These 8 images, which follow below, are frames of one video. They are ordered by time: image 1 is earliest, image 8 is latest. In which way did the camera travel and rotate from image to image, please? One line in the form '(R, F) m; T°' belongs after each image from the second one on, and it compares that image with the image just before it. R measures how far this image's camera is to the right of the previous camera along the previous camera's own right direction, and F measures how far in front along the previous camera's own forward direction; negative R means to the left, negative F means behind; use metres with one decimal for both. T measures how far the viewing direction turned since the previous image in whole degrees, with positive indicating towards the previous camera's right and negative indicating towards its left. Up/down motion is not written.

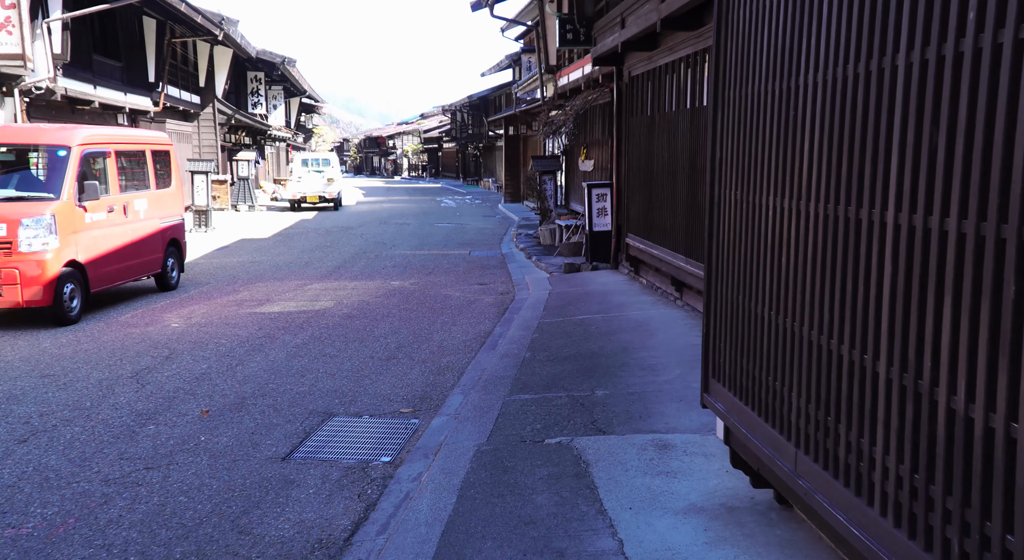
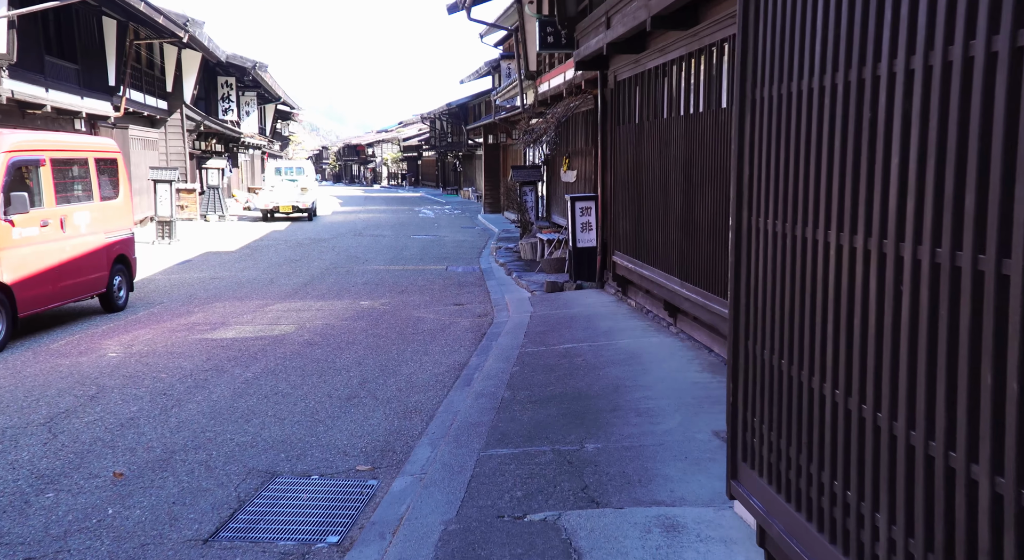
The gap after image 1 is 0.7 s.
(0.0, +0.8) m; +1°
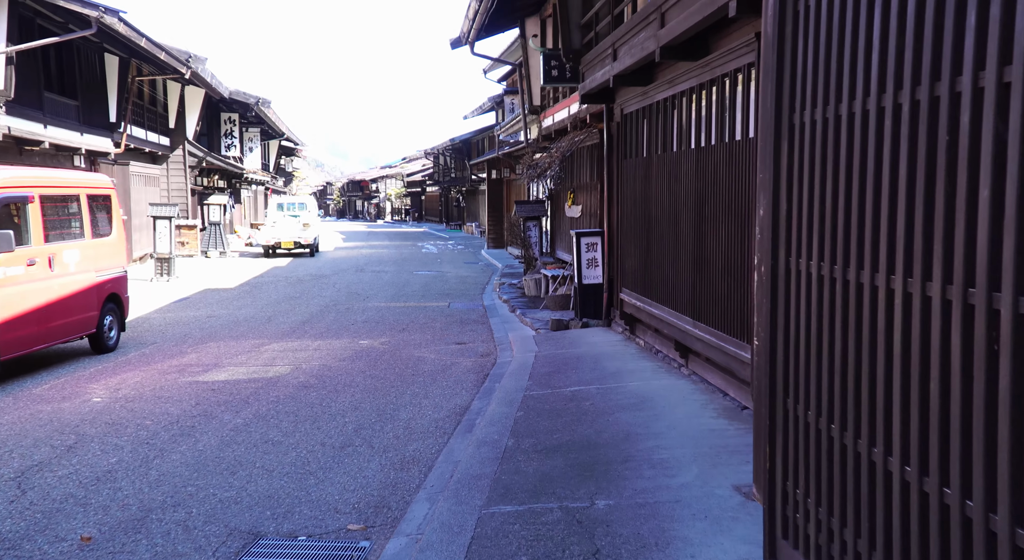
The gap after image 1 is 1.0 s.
(0.0, +0.3) m; 0°
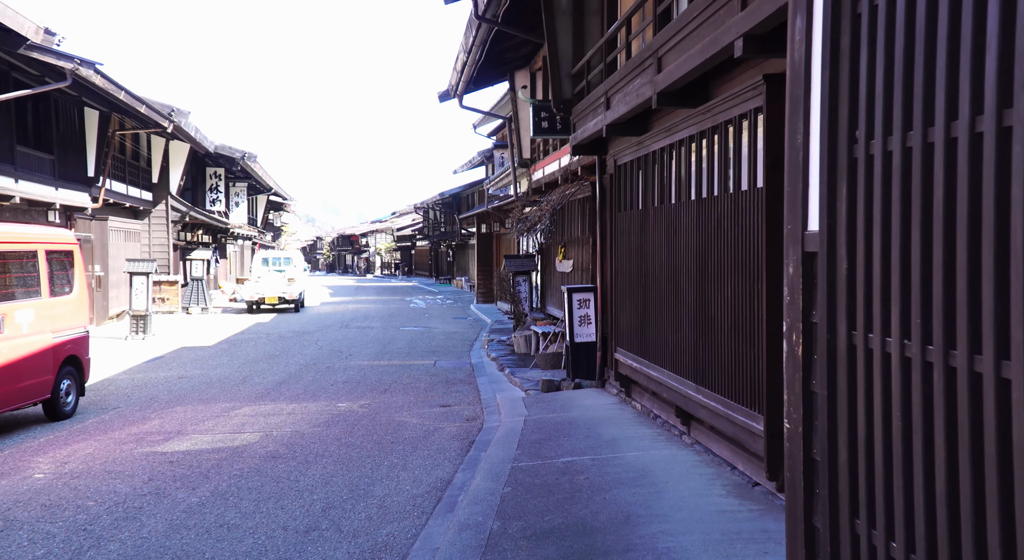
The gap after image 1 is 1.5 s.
(0.0, +0.6) m; +1°
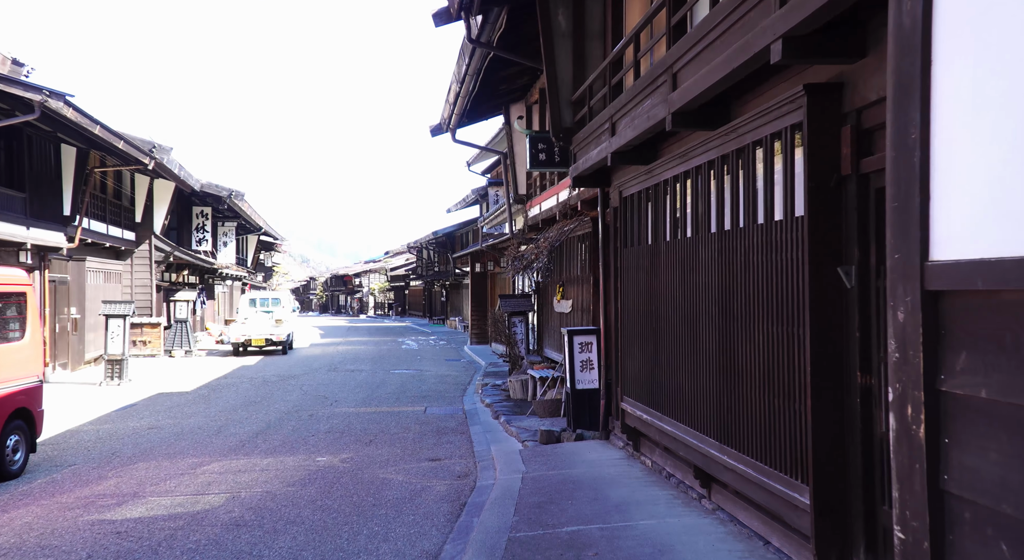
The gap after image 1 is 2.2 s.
(0.0, +0.8) m; 0°
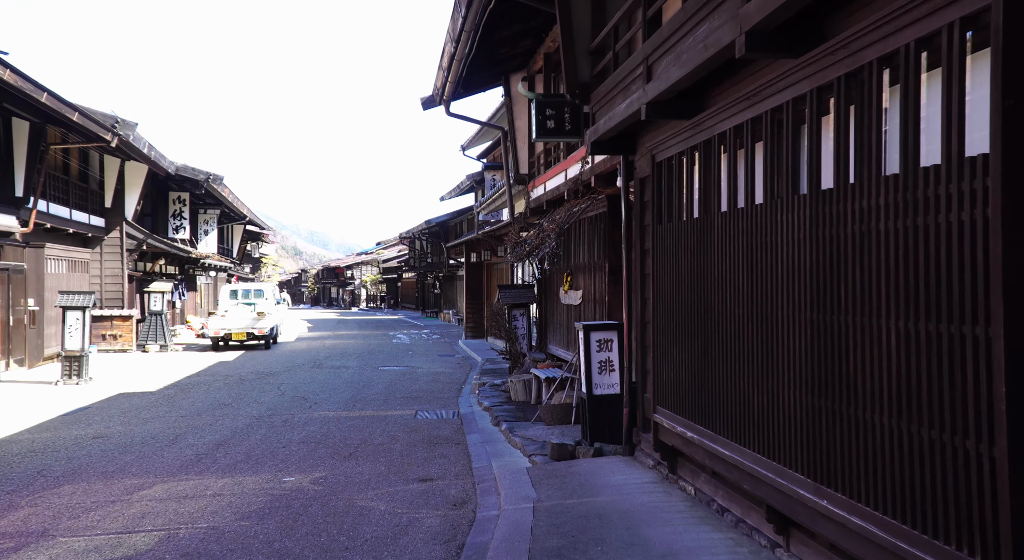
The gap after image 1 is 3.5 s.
(-0.1, +1.6) m; 0°
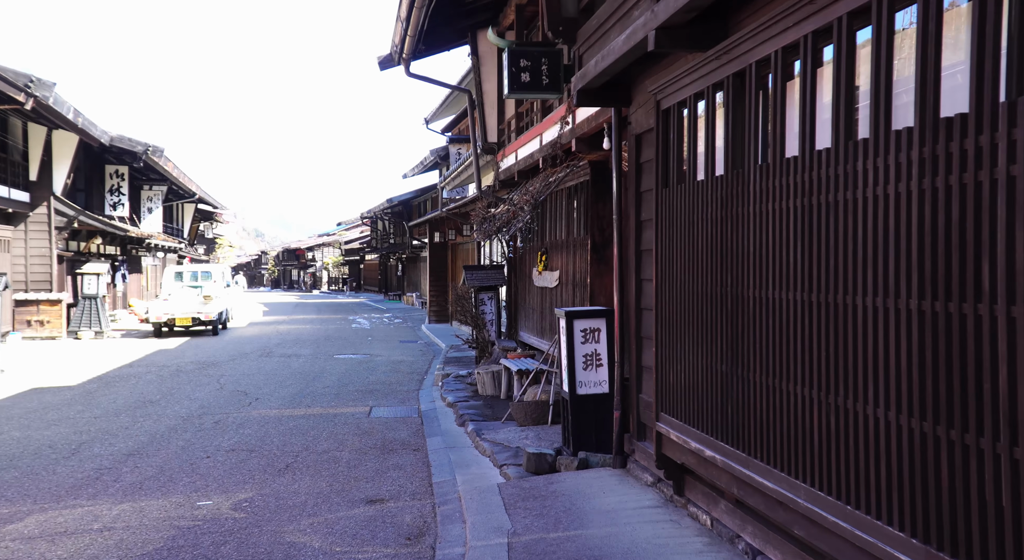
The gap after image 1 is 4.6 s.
(0.0, +1.5) m; +2°
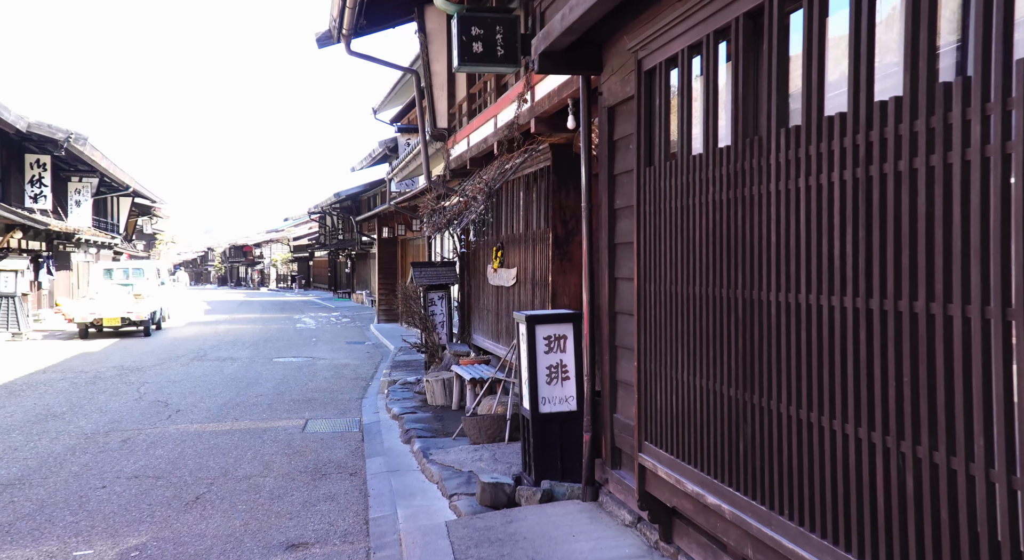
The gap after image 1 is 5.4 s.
(0.0, +1.1) m; +3°
